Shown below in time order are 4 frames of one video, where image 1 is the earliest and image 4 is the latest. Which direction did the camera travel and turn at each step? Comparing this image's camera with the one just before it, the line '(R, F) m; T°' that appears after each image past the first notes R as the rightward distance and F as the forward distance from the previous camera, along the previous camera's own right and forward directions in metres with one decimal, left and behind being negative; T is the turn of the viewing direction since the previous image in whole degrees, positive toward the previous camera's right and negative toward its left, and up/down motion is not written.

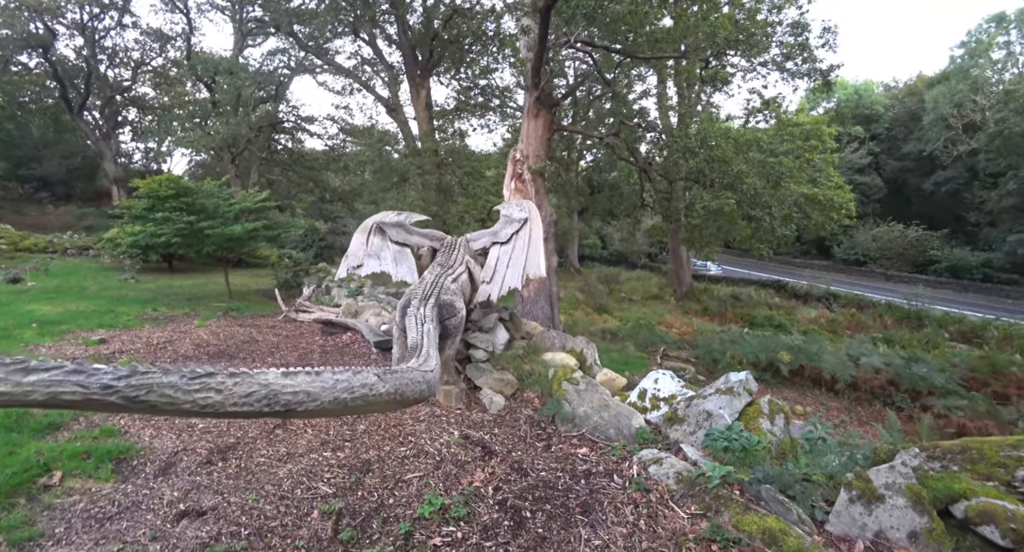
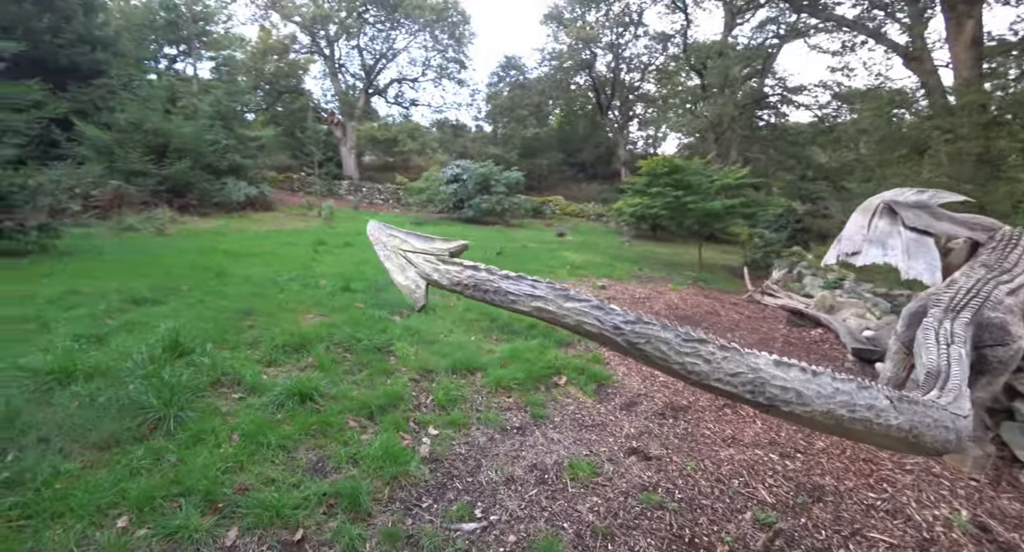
(-0.2, +0.1) m; -51°
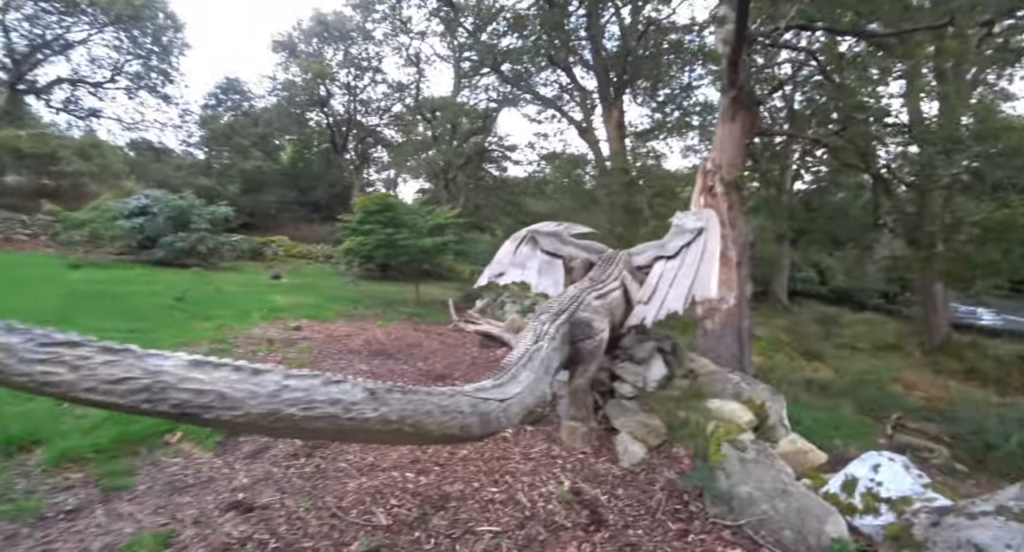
(+0.7, -0.1) m; +29°
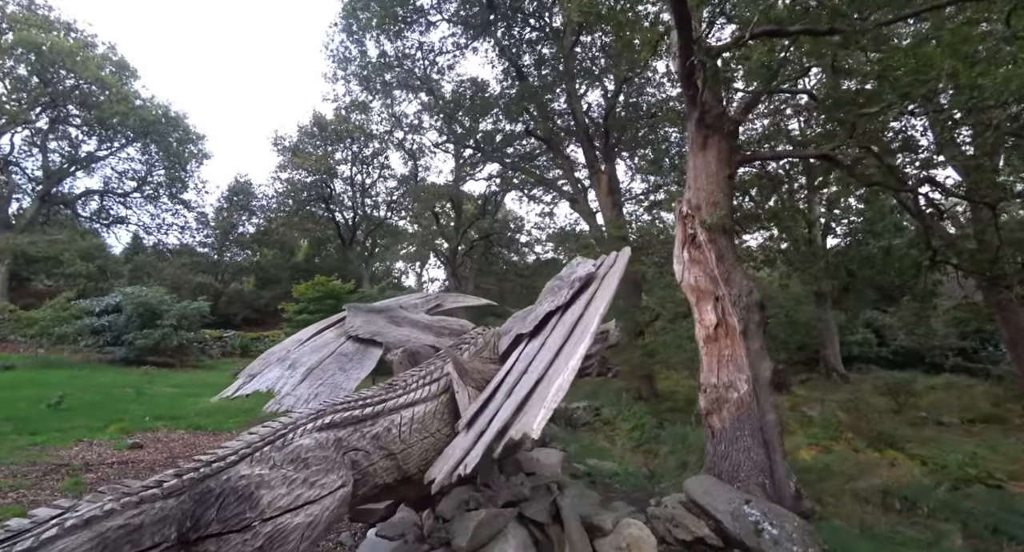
(+1.6, +1.9) m; -4°
